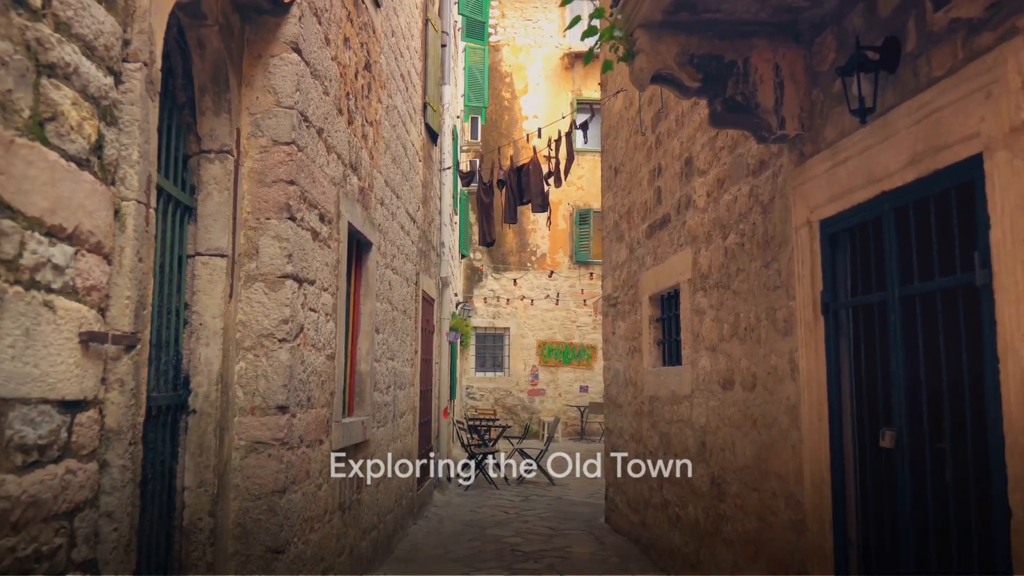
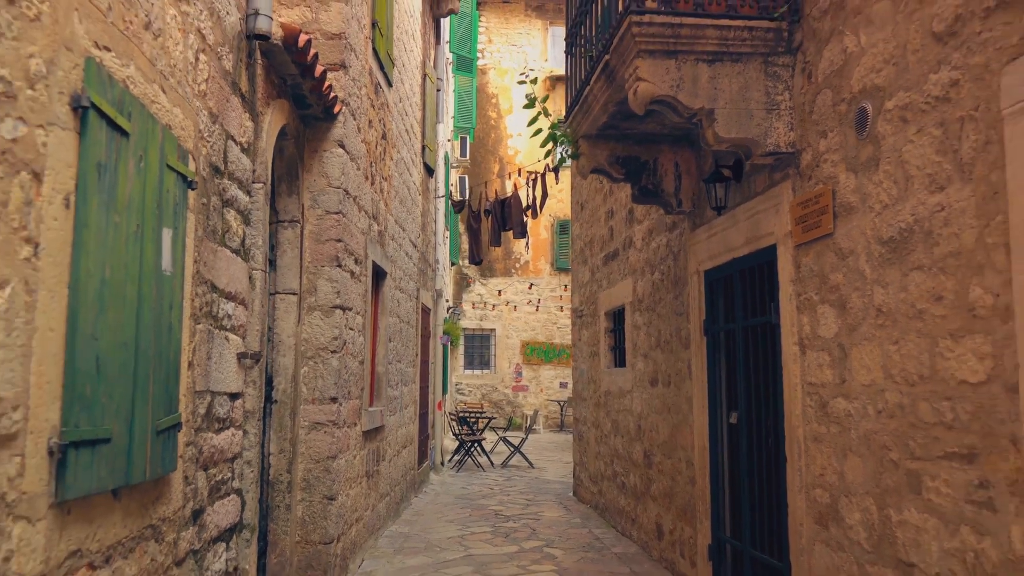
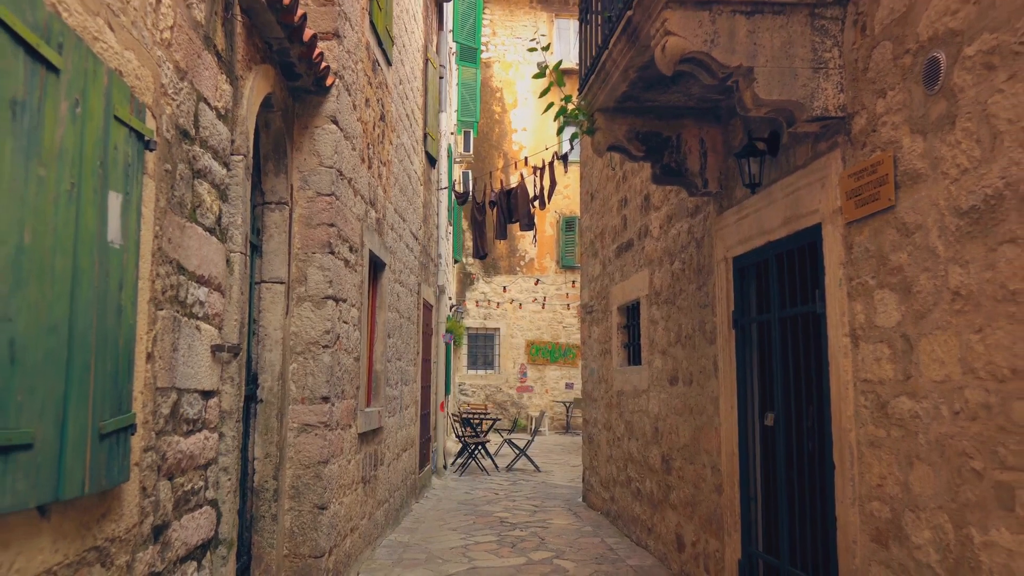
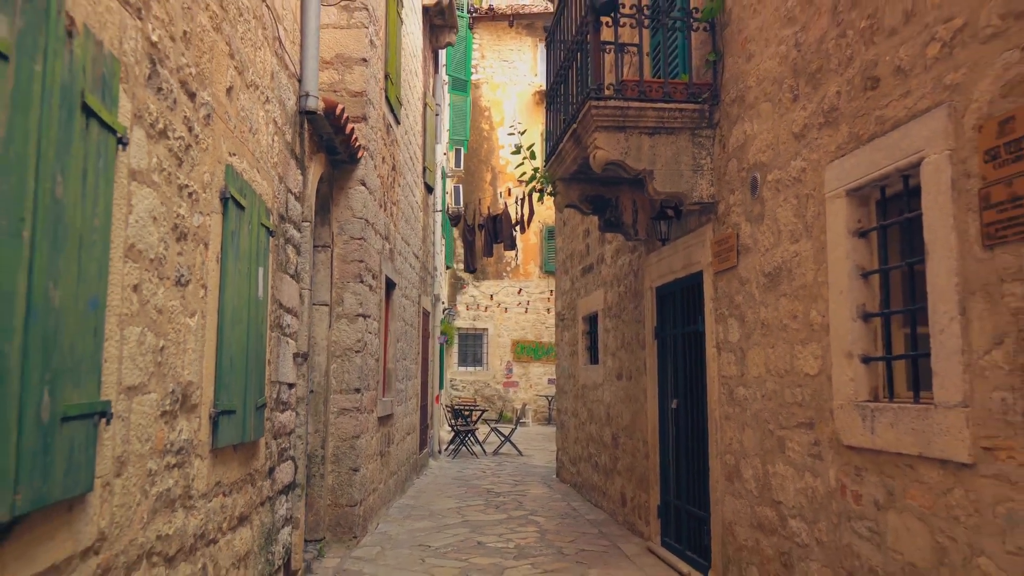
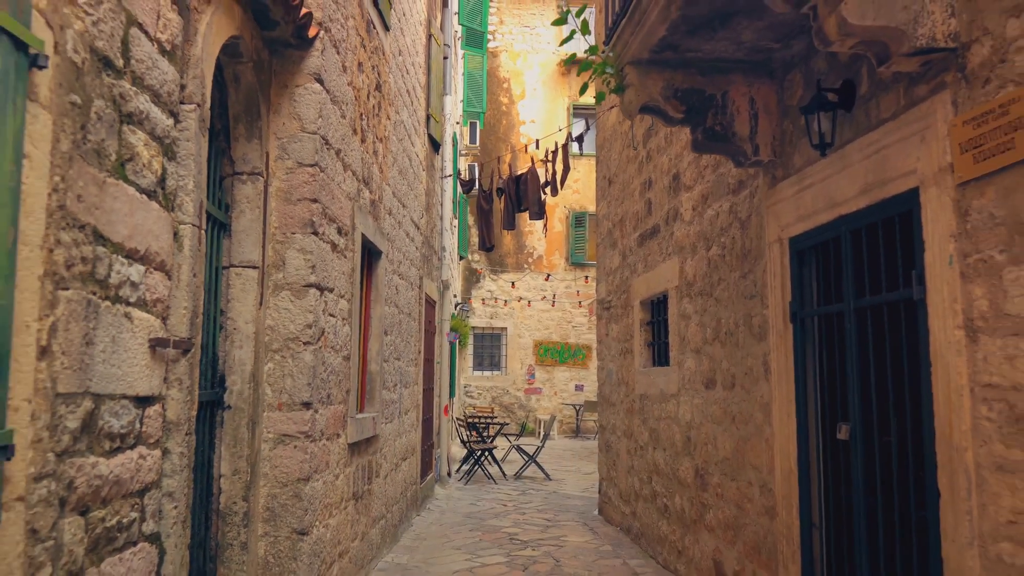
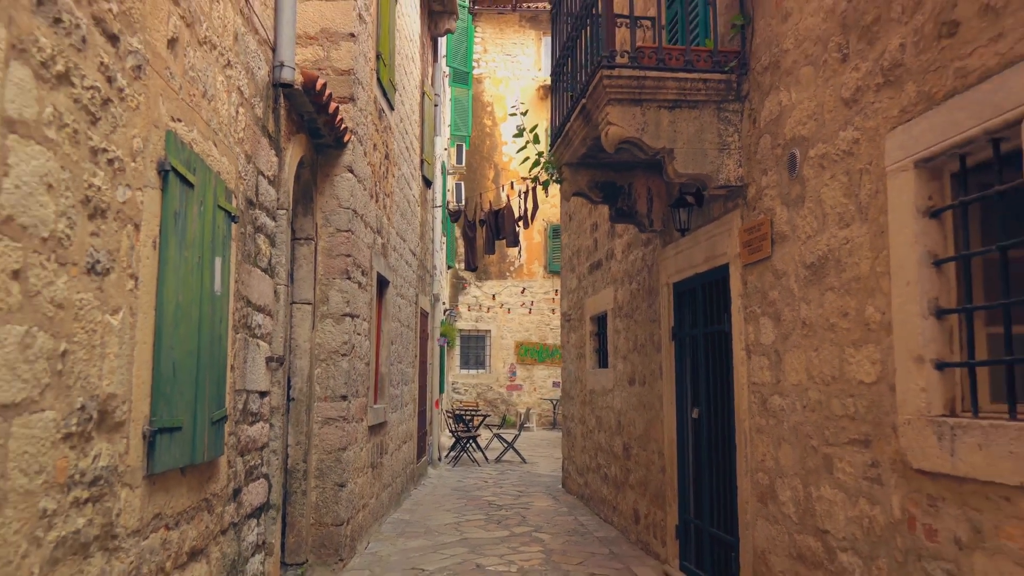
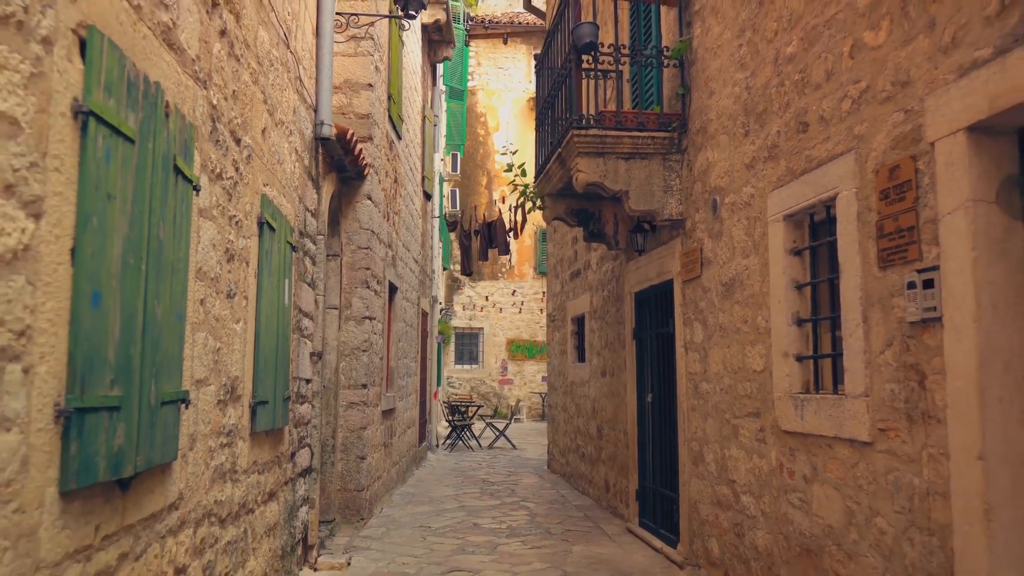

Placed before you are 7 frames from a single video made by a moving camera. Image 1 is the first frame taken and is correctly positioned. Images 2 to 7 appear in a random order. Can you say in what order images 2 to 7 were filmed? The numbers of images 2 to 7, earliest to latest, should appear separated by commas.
5, 3, 2, 6, 4, 7
